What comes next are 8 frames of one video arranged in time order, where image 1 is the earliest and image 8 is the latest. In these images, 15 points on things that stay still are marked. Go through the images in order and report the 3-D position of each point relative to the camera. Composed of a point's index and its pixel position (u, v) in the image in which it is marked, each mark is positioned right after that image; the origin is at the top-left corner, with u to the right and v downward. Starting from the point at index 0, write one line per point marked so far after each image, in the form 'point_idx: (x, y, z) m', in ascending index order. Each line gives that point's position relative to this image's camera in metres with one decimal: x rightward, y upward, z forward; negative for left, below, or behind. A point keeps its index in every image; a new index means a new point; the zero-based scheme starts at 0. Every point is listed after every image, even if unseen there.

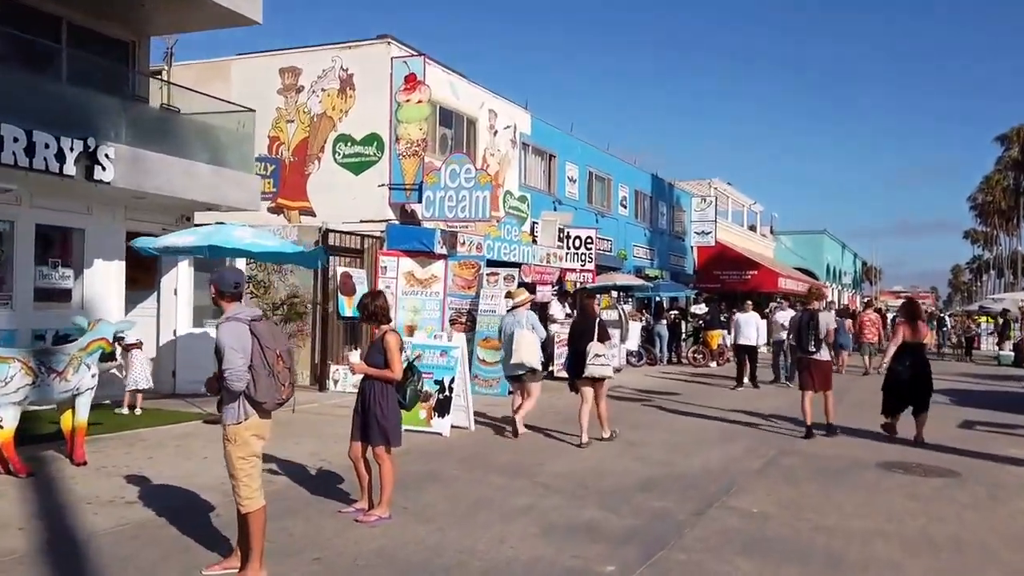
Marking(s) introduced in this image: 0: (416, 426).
0: (-1.3, -1.8, +10.6) m
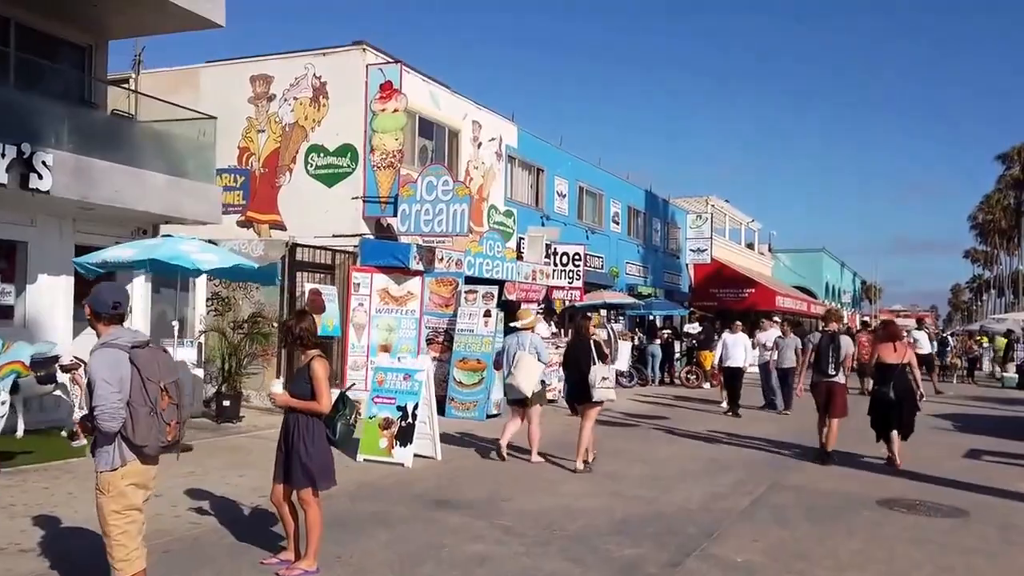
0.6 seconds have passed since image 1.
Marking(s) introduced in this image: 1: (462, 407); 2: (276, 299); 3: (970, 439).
0: (-1.6, -2.0, +9.8) m
1: (-0.9, -2.1, +14.6) m
2: (-4.0, -0.2, +13.9) m
3: (+8.7, -2.9, +15.8) m
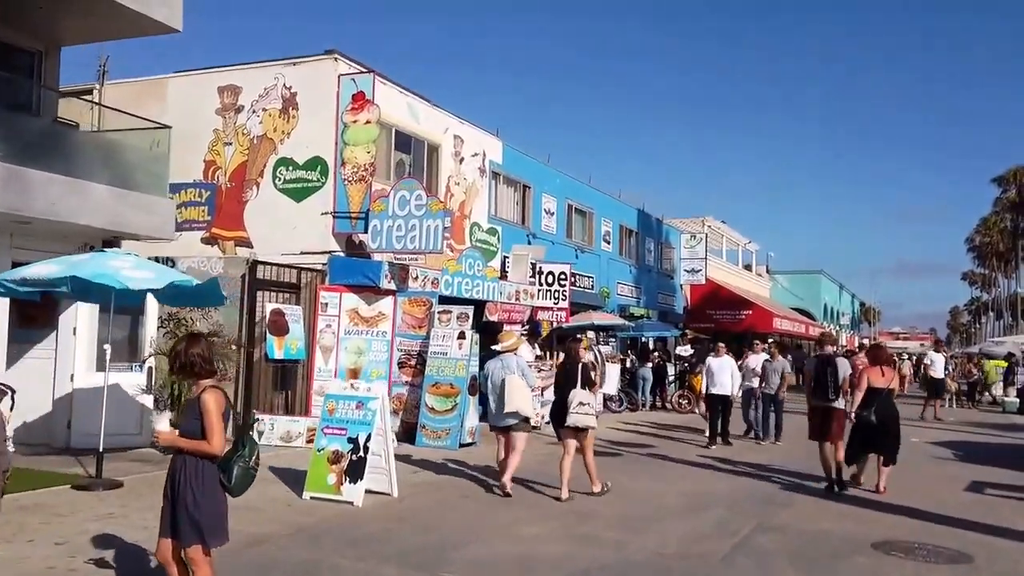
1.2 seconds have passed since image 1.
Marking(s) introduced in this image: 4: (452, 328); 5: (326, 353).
0: (-2.1, -2.2, +8.9) m
1: (-1.3, -2.4, +13.7) m
2: (-4.4, -0.5, +13.1) m
3: (+8.3, -3.3, +14.9) m
4: (-1.0, -0.7, +14.1) m
5: (-3.2, -1.1, +14.2) m
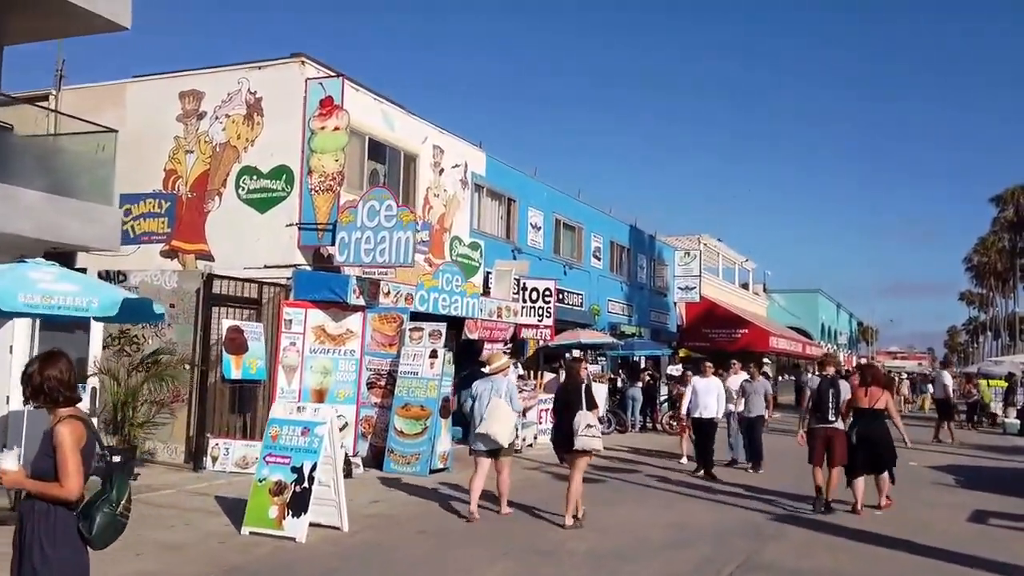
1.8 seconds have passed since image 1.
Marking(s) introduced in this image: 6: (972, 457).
0: (-2.4, -2.4, +8.1) m
1: (-1.7, -2.7, +12.8) m
2: (-4.8, -0.7, +12.2) m
3: (+7.9, -3.6, +14.1) m
4: (-1.4, -0.9, +13.3) m
5: (-3.6, -1.4, +13.3) m
6: (+11.1, -4.0, +19.9) m
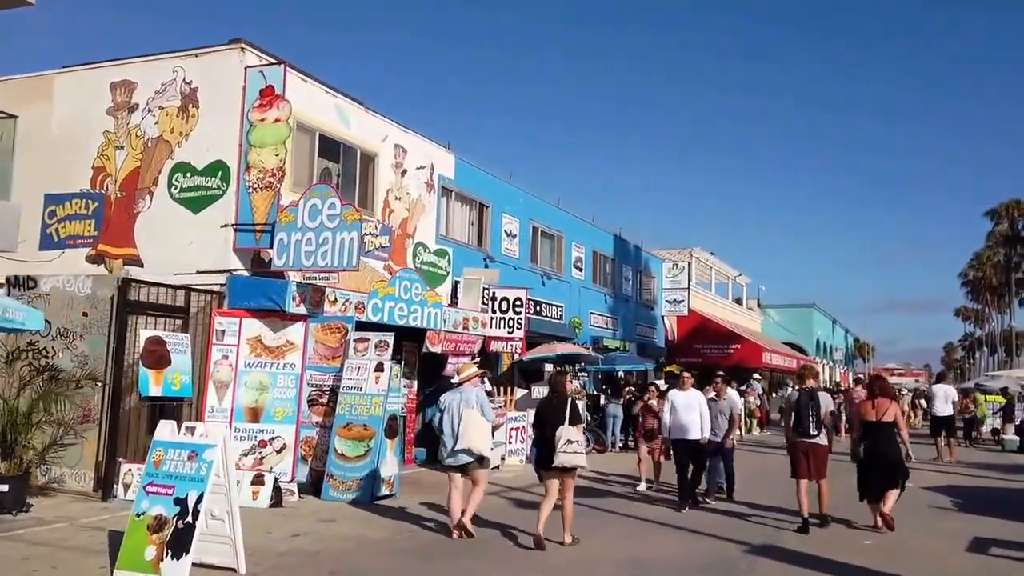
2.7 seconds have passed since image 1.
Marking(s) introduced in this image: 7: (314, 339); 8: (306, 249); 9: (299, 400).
0: (-3.1, -2.4, +6.8) m
1: (-2.4, -2.8, +11.5) m
2: (-5.4, -0.8, +11.0) m
3: (+7.3, -3.7, +12.8) m
4: (-2.1, -1.0, +12.1) m
5: (-4.3, -1.5, +12.1) m
6: (+10.4, -4.3, +18.7) m
7: (-3.0, -0.8, +12.5) m
8: (-3.1, +0.6, +12.3) m
9: (-3.2, -1.7, +12.3) m
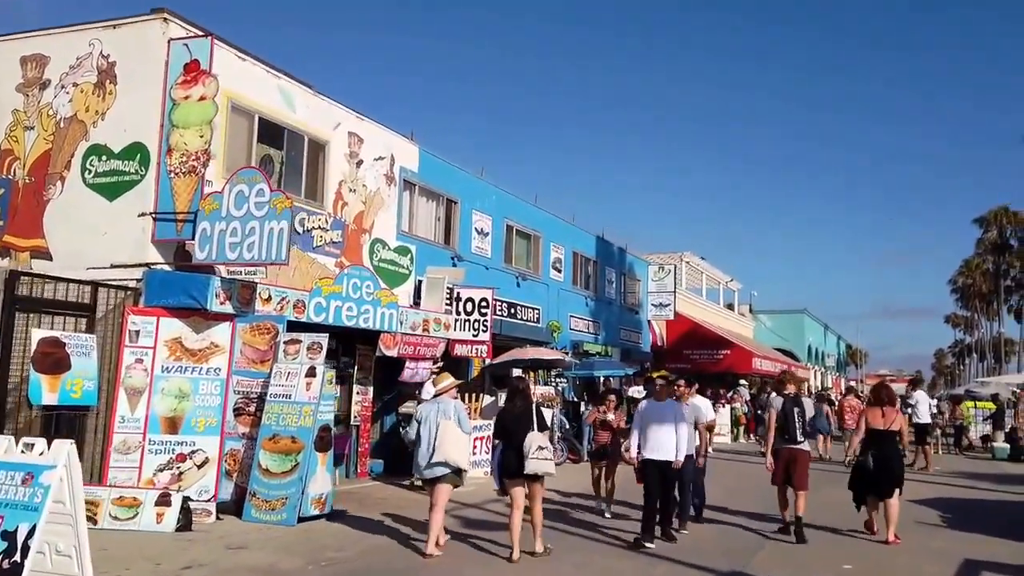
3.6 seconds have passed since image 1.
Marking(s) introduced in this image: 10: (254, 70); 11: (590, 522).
0: (-3.7, -2.2, +5.5) m
1: (-3.0, -2.7, +10.2) m
2: (-6.1, -0.8, +9.6) m
3: (+6.6, -3.6, +11.5) m
4: (-2.8, -1.0, +10.8) m
5: (-4.9, -1.4, +10.8) m
6: (+9.7, -4.3, +17.4) m
7: (-3.7, -0.7, +11.2) m
8: (-3.7, +0.6, +11.0) m
9: (-3.9, -1.6, +11.0) m
10: (-4.2, +3.5, +13.2) m
11: (+1.1, -3.2, +11.4) m
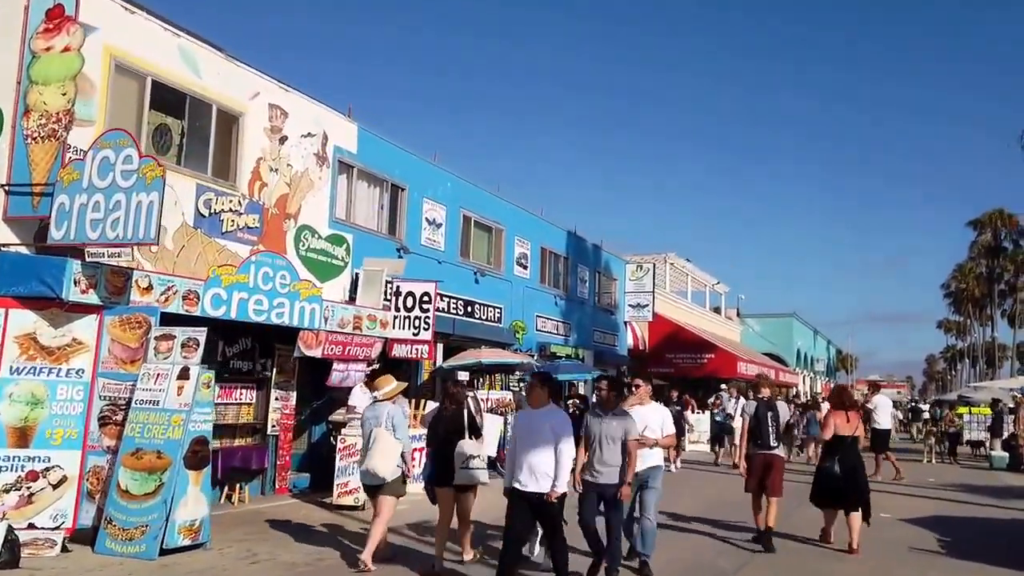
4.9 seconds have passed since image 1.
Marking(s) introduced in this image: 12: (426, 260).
0: (-4.6, -2.1, +3.7) m
1: (-4.0, -2.5, +8.4) m
2: (-7.0, -0.6, +7.8) m
3: (+5.6, -3.5, +9.9) m
4: (-3.7, -0.8, +9.0) m
5: (-5.9, -1.2, +9.0) m
6: (+8.7, -4.2, +15.8) m
7: (-4.6, -0.5, +9.4) m
8: (-4.7, +0.8, +9.2) m
9: (-4.8, -1.4, +9.2) m
10: (-5.1, +3.7, +11.5) m
11: (+0.2, -3.1, +9.7) m
12: (-1.9, +0.6, +18.4) m
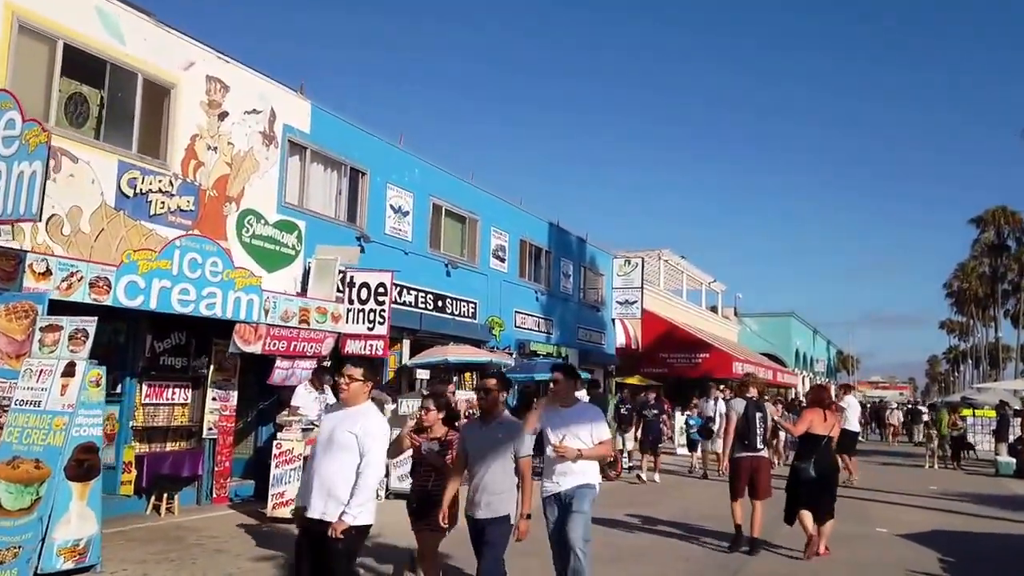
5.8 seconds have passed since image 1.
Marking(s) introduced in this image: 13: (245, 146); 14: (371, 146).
0: (-5.2, -1.9, +2.5) m
1: (-4.6, -2.4, +7.3) m
2: (-7.6, -0.4, +6.7) m
3: (+5.0, -3.3, +8.7) m
4: (-4.3, -0.7, +7.8) m
5: (-6.5, -1.1, +7.8) m
6: (+8.1, -4.0, +14.6) m
7: (-5.2, -0.4, +8.3) m
8: (-5.3, +1.0, +8.0) m
9: (-5.4, -1.3, +8.0) m
10: (-5.7, +3.8, +10.3) m
11: (-0.4, -2.9, +8.5) m
12: (-2.5, +0.8, +17.2) m
13: (-4.3, +2.3, +13.4) m
14: (-2.9, +2.9, +16.7) m
